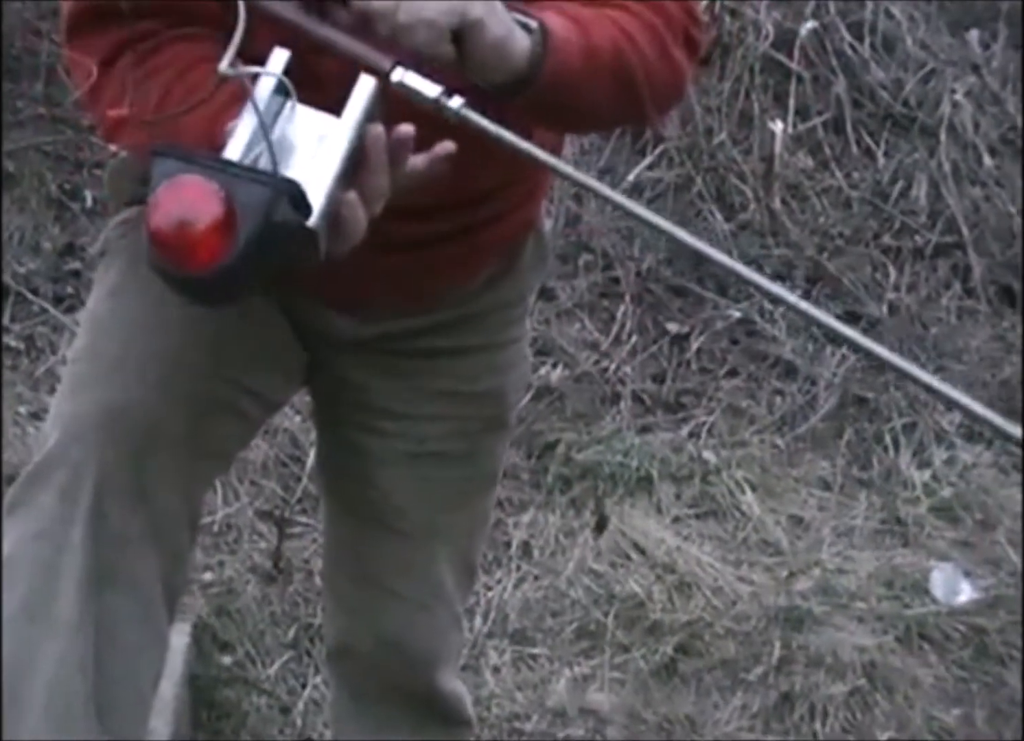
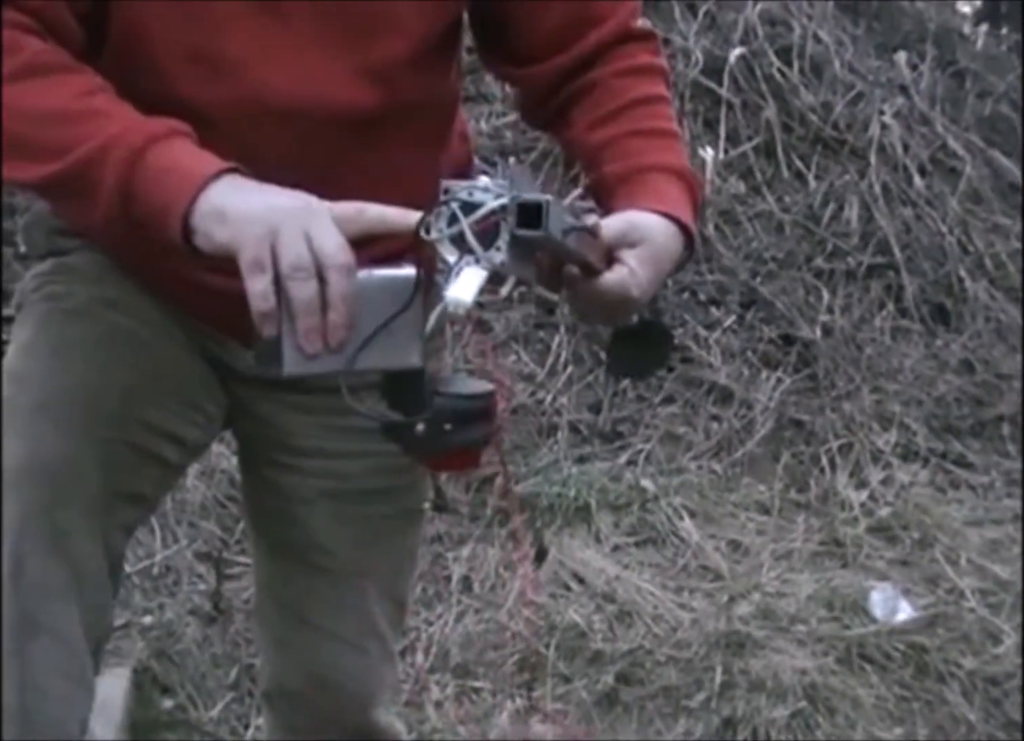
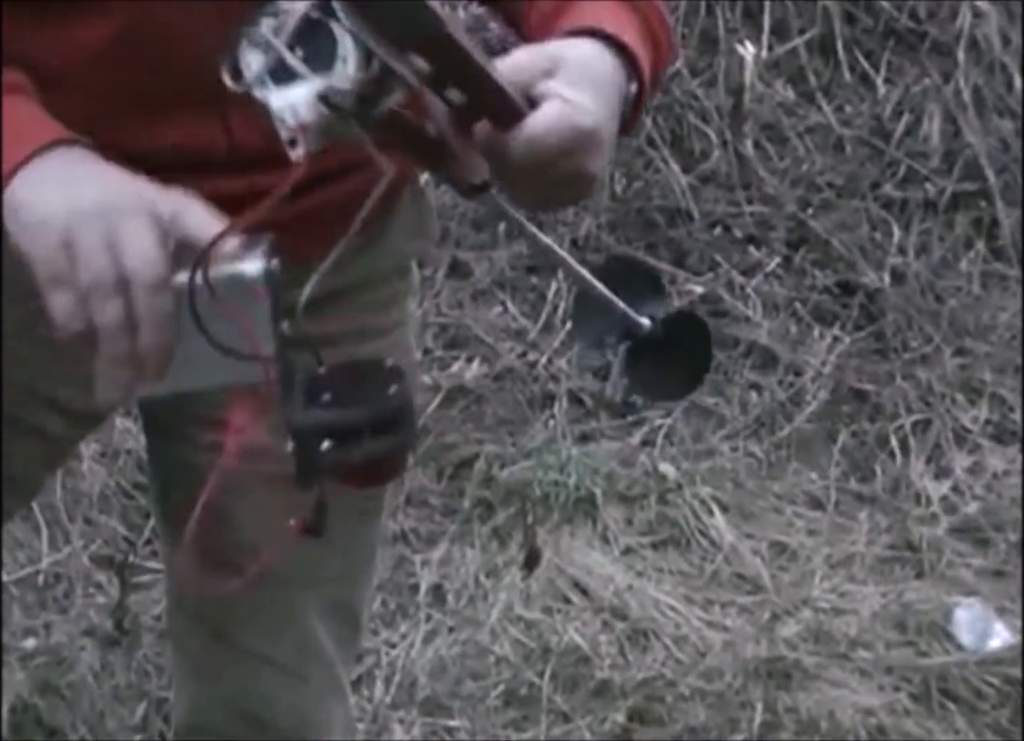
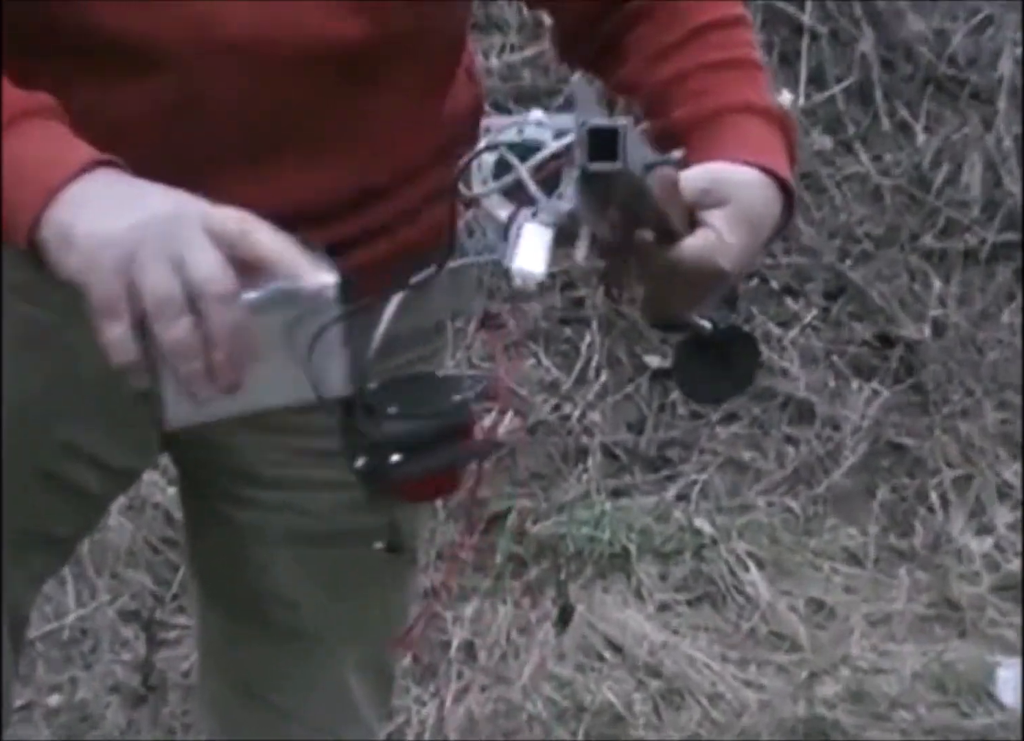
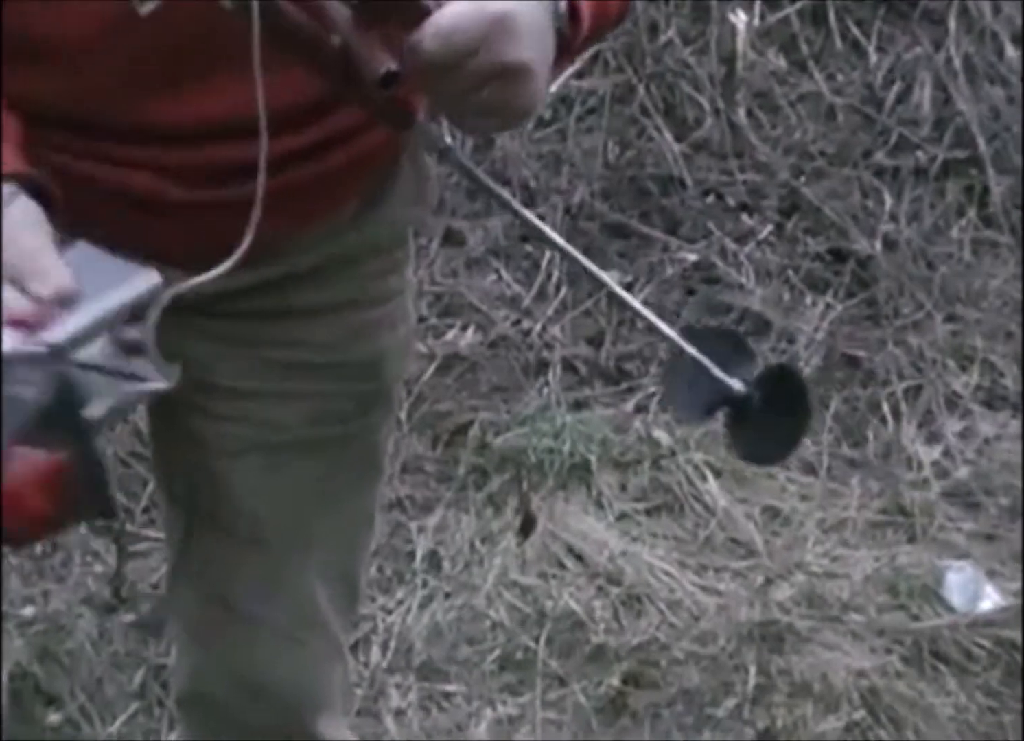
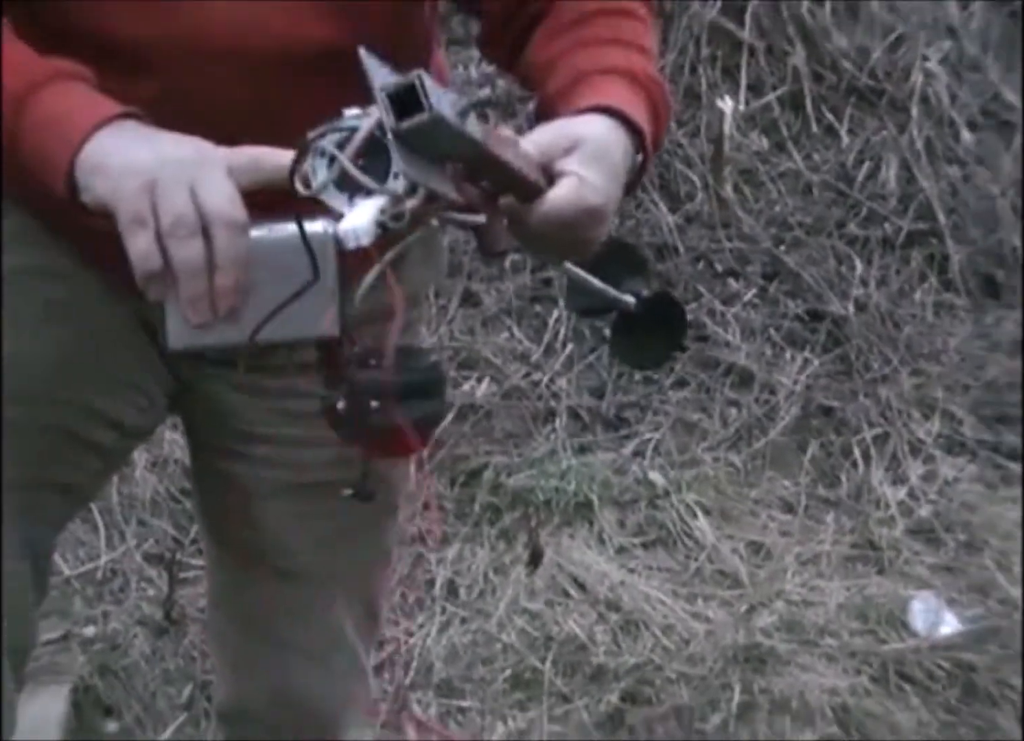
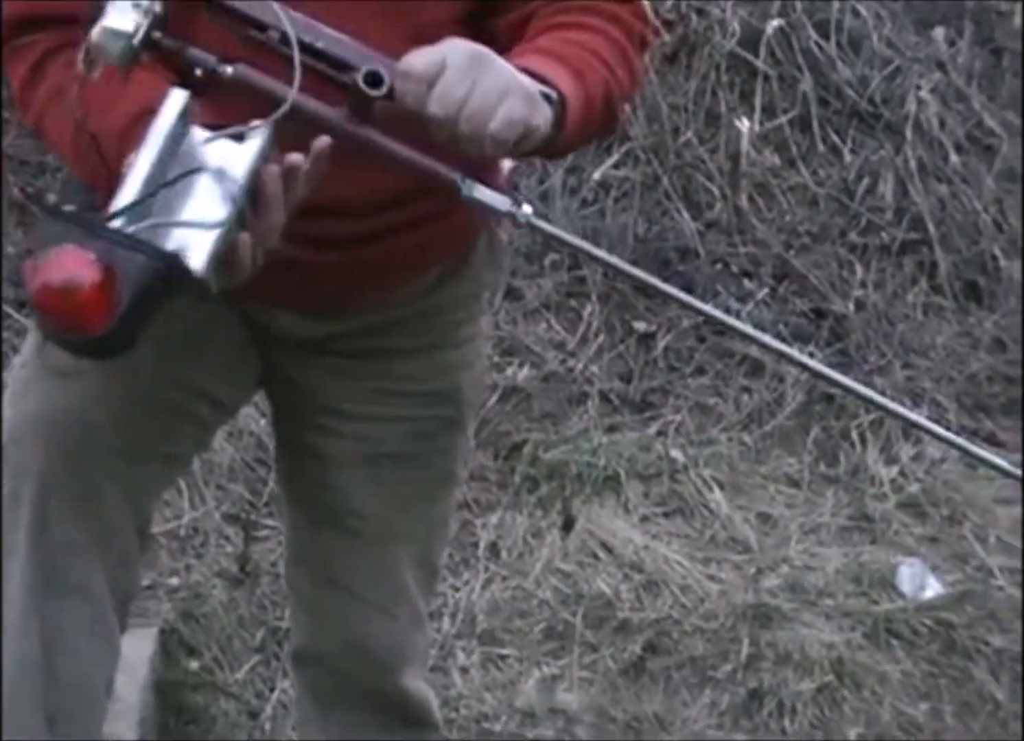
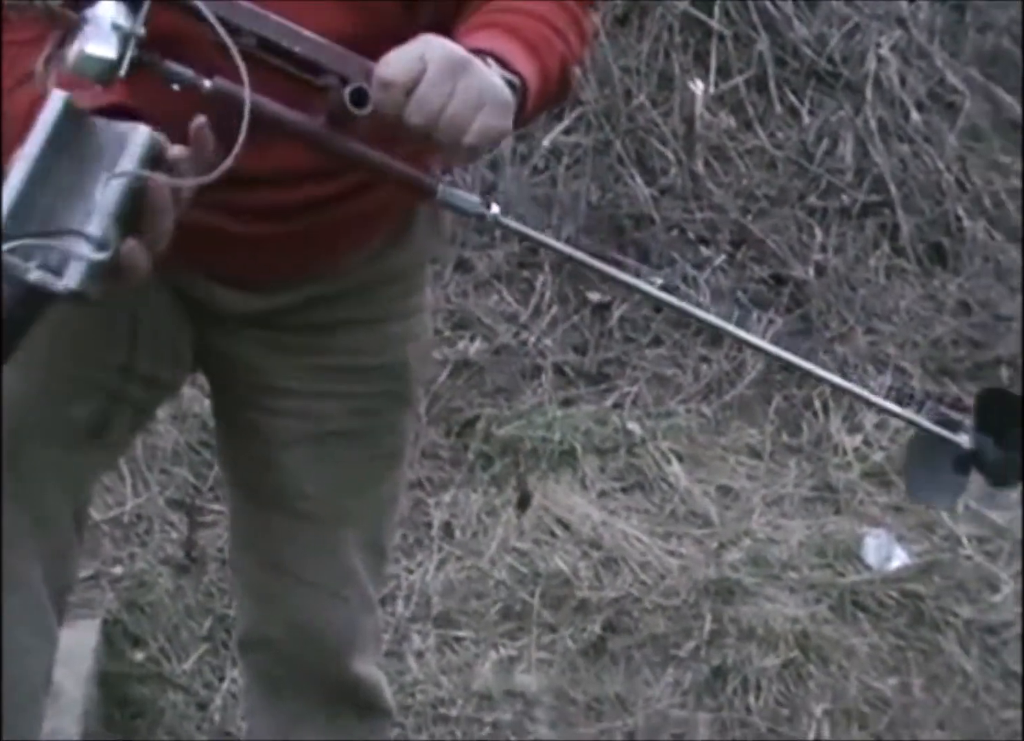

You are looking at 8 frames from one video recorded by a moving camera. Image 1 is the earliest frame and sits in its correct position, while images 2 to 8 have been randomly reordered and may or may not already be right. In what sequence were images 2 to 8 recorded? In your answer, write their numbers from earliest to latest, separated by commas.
7, 8, 5, 3, 6, 2, 4
